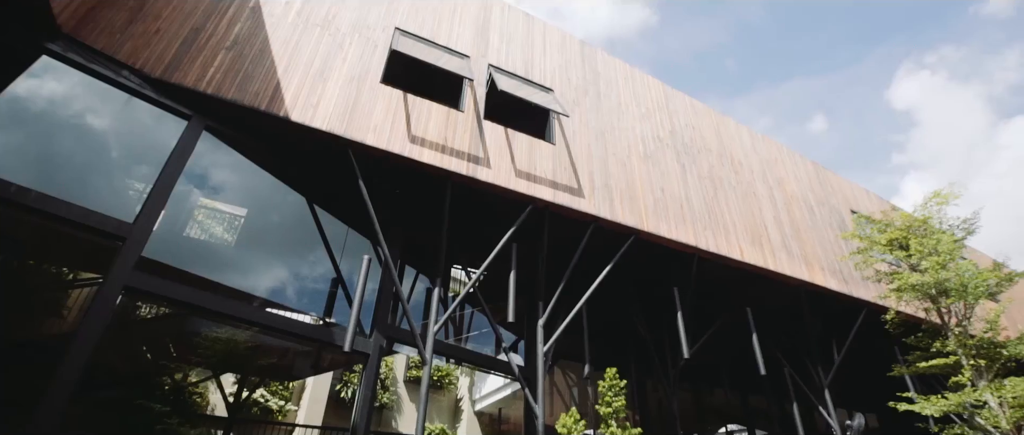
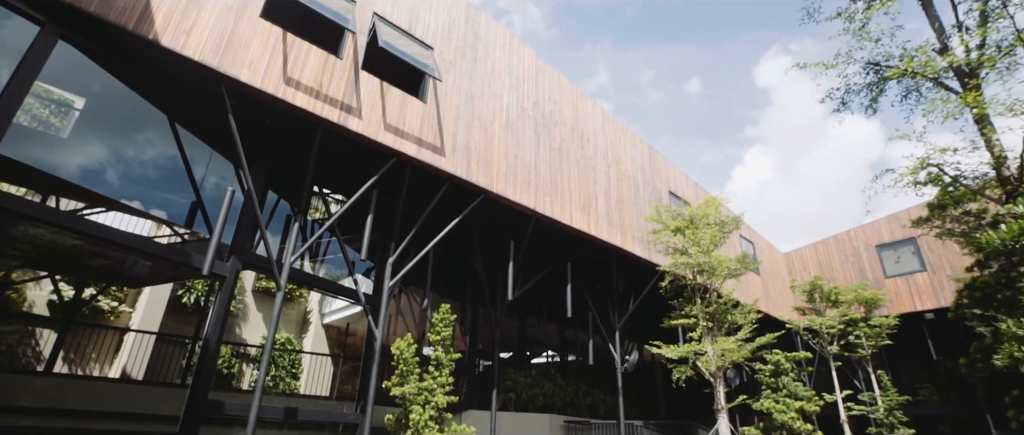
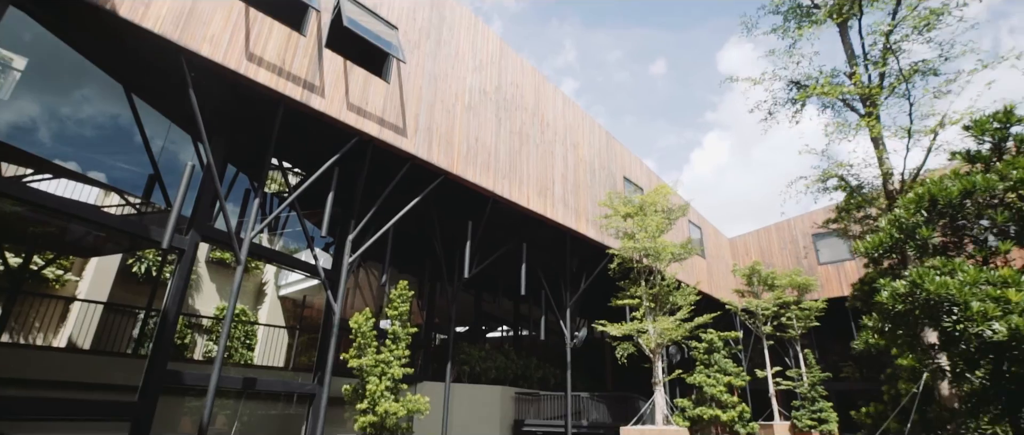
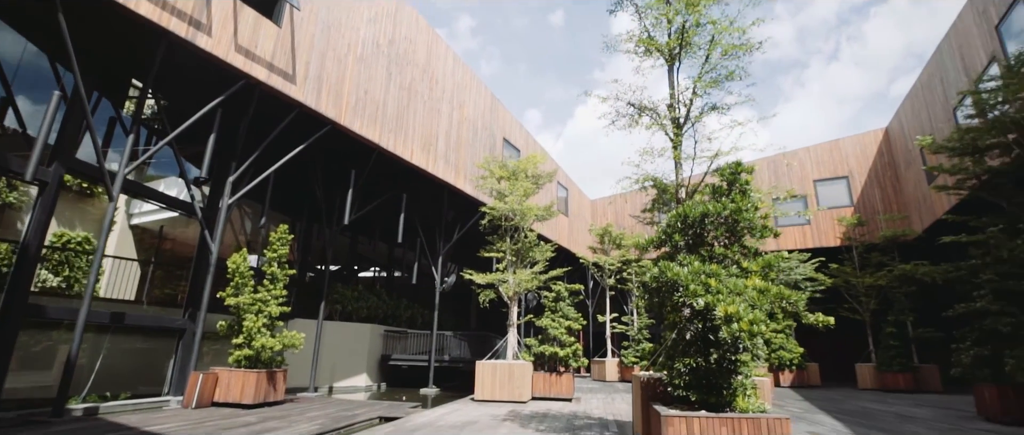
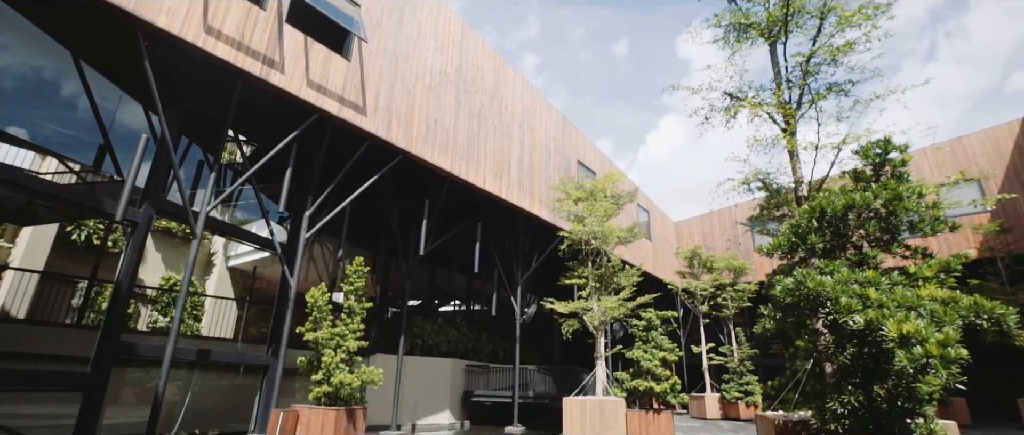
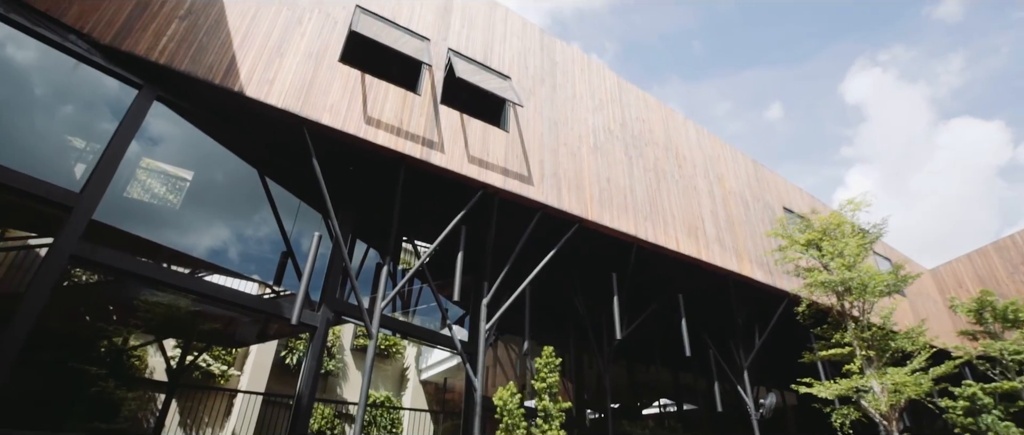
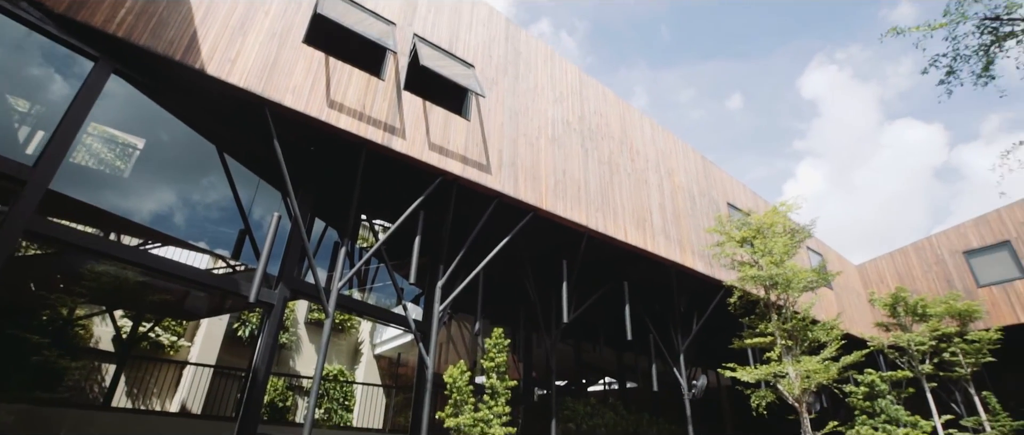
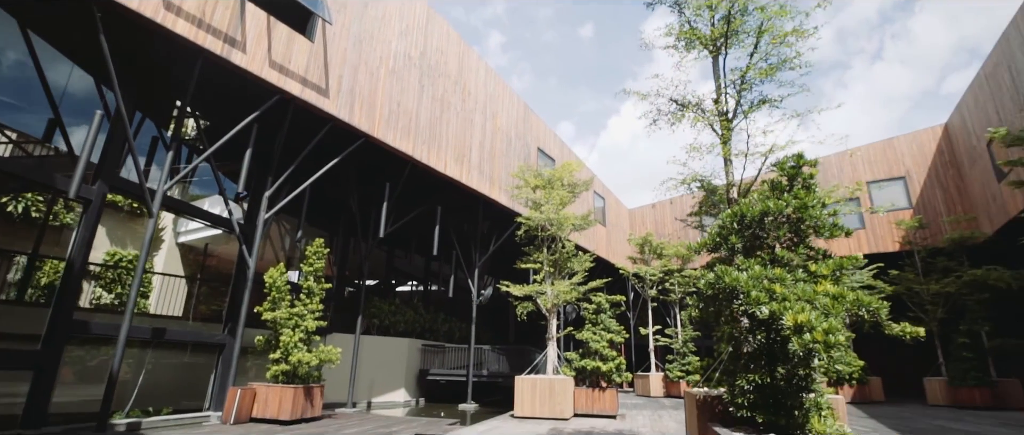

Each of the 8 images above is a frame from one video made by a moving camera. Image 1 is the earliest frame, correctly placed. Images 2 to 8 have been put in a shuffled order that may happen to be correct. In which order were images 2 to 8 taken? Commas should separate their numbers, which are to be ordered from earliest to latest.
6, 7, 2, 3, 5, 8, 4
